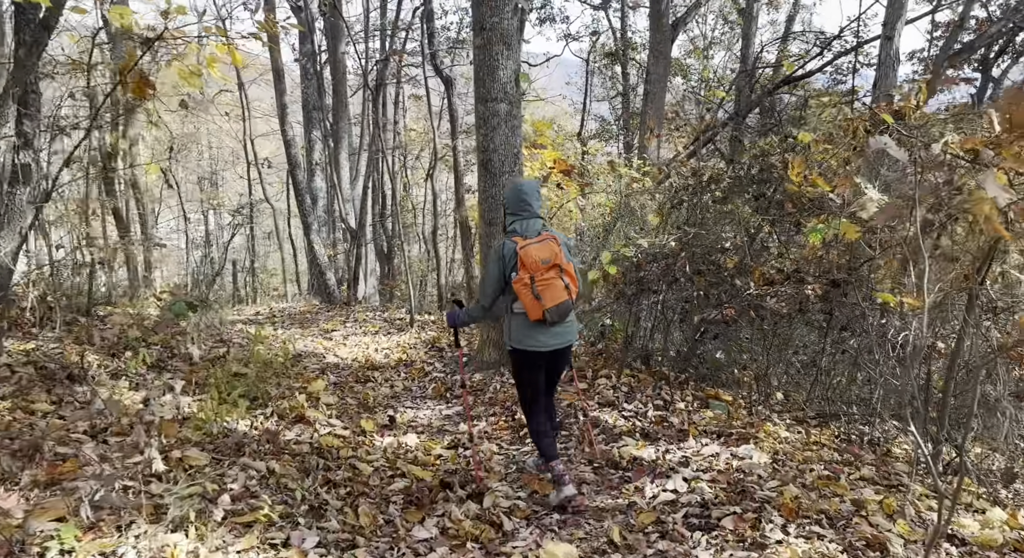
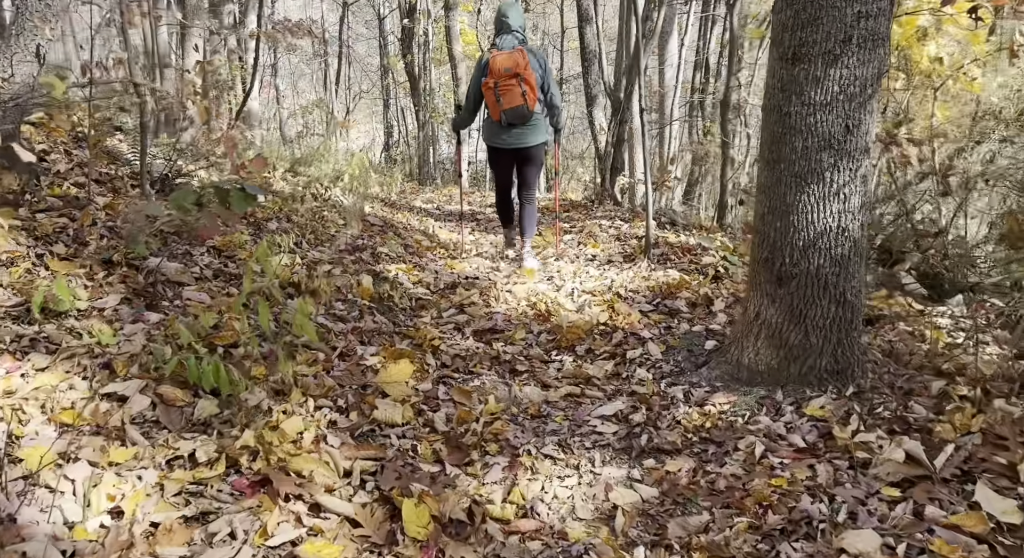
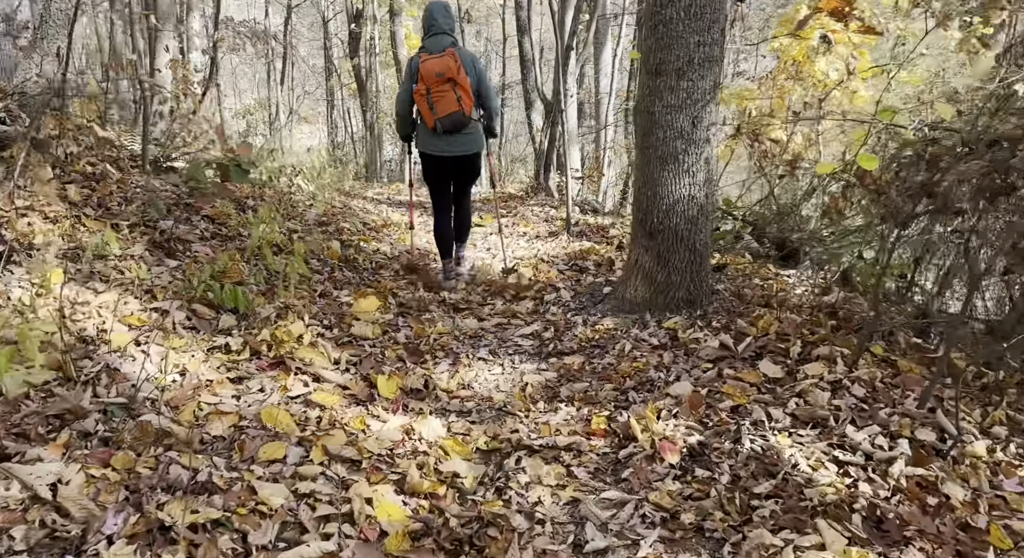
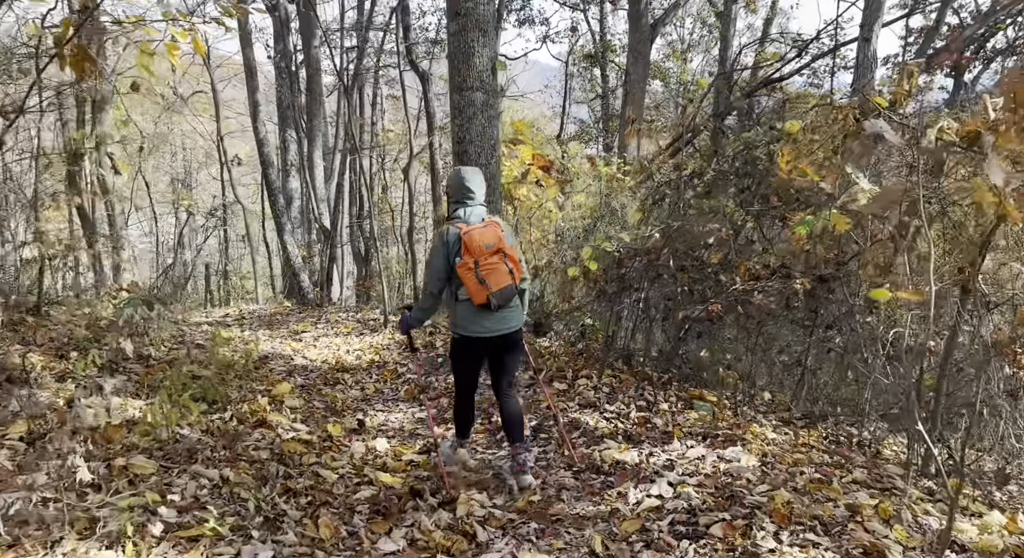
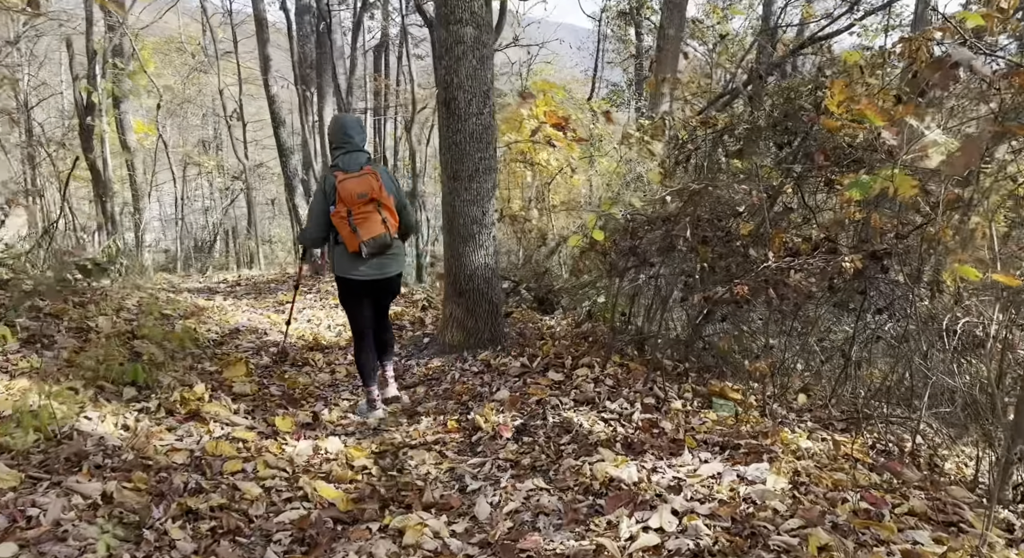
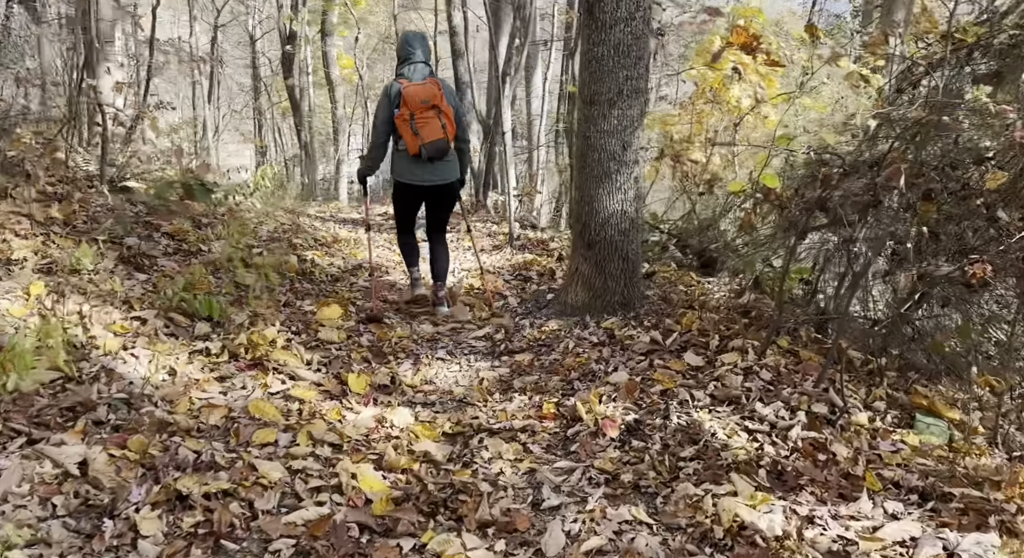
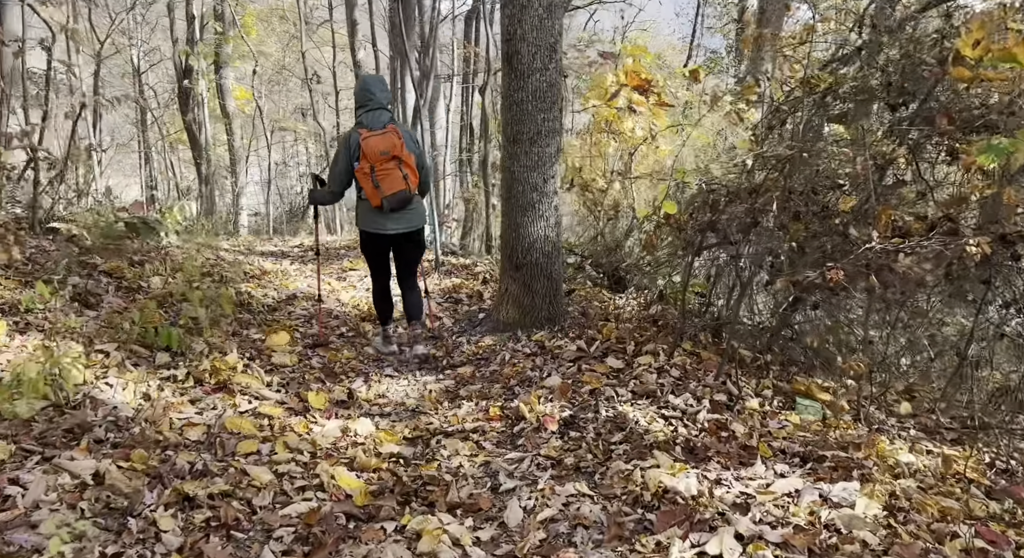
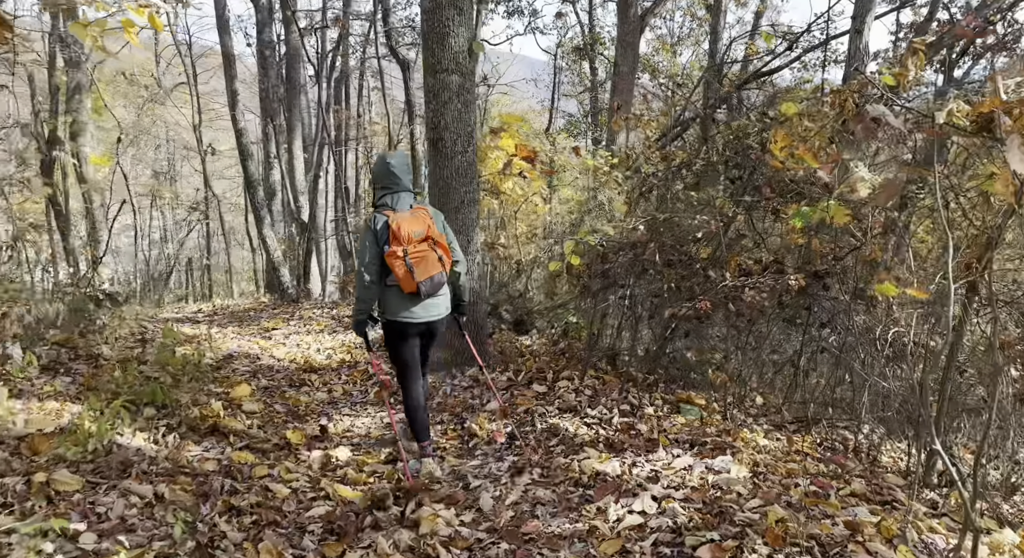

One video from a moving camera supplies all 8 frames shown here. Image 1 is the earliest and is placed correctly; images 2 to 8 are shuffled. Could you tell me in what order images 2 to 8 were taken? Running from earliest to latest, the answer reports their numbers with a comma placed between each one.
4, 8, 5, 7, 6, 3, 2
